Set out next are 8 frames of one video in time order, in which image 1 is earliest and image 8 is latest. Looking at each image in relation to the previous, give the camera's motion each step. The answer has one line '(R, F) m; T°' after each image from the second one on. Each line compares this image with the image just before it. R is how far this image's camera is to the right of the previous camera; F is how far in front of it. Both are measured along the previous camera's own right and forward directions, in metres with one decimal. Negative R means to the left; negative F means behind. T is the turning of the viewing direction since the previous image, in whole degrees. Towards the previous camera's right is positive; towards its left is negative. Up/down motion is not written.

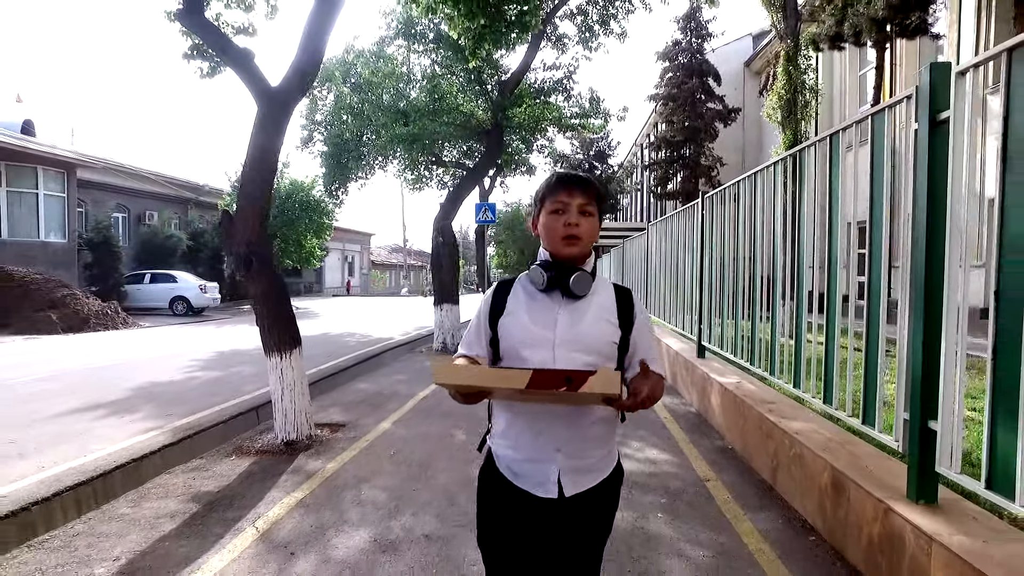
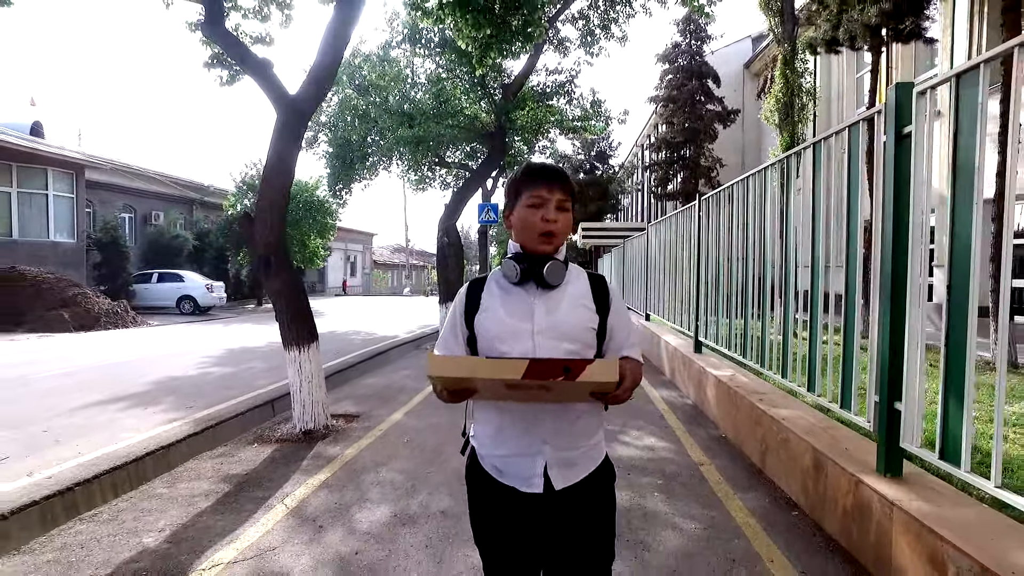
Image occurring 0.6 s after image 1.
(0.0, -0.3) m; 0°
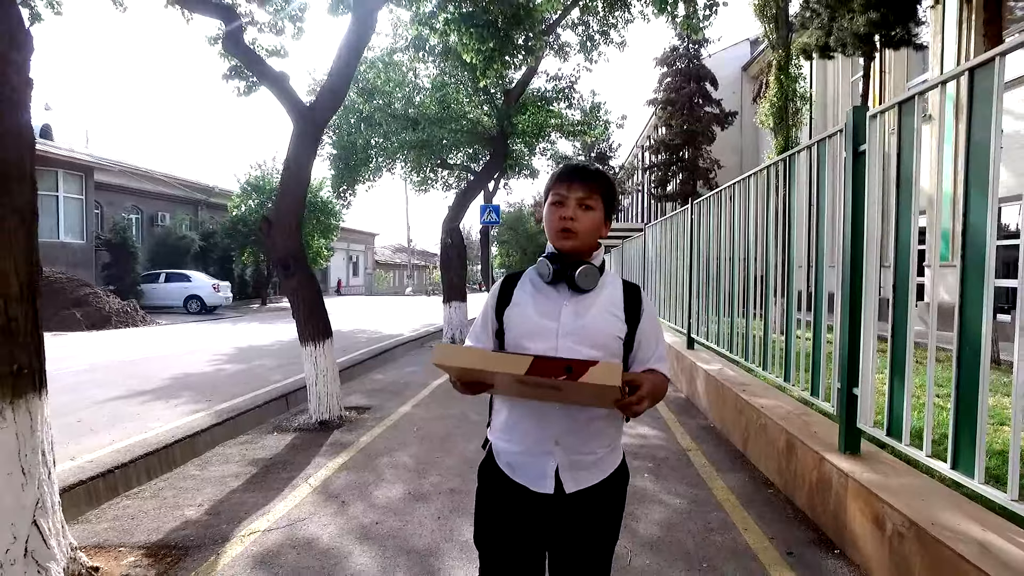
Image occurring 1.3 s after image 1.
(0.0, -0.4) m; 0°
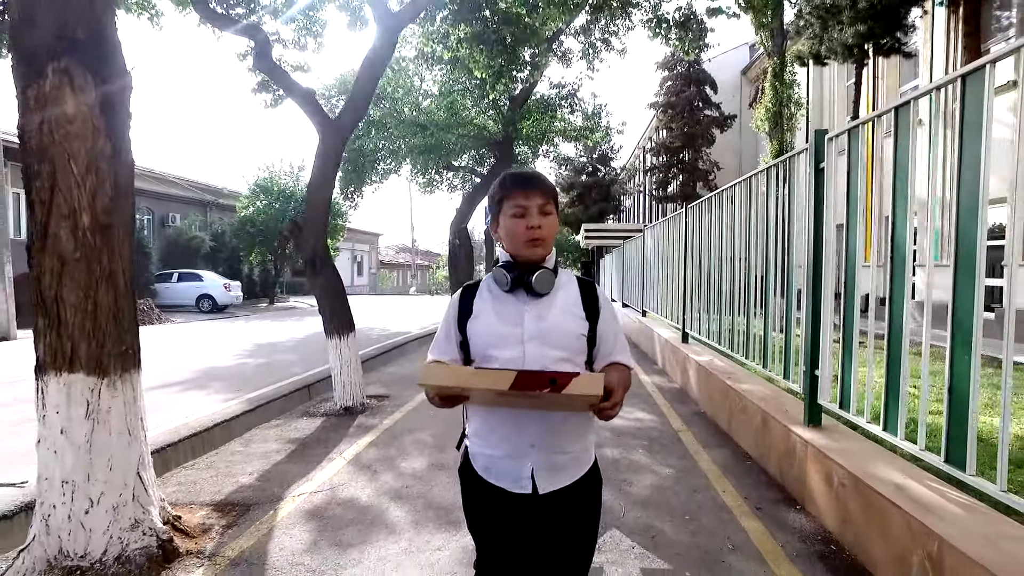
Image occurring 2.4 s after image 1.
(-0.1, -0.6) m; 0°
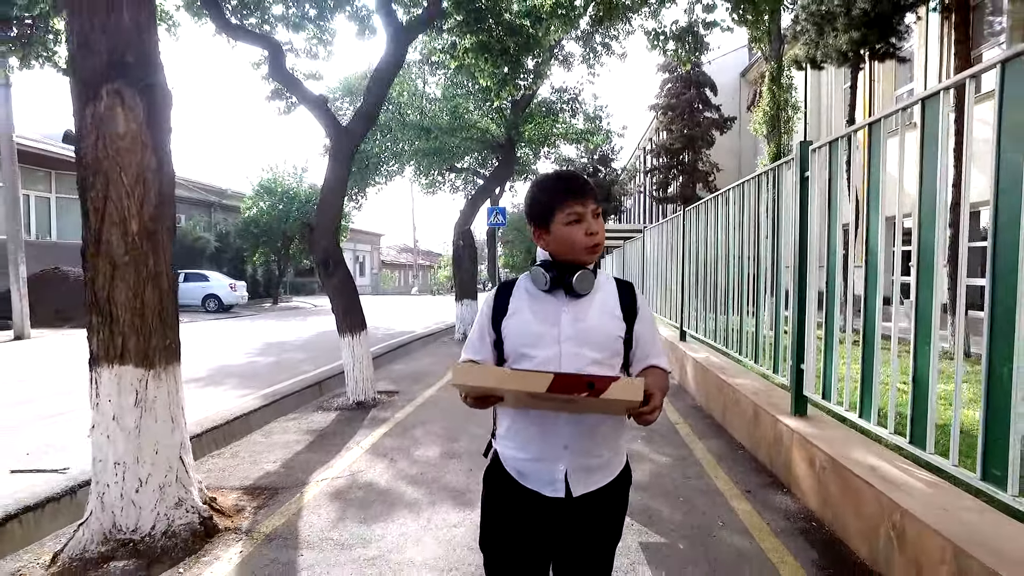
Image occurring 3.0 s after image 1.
(0.0, -0.3) m; 0°
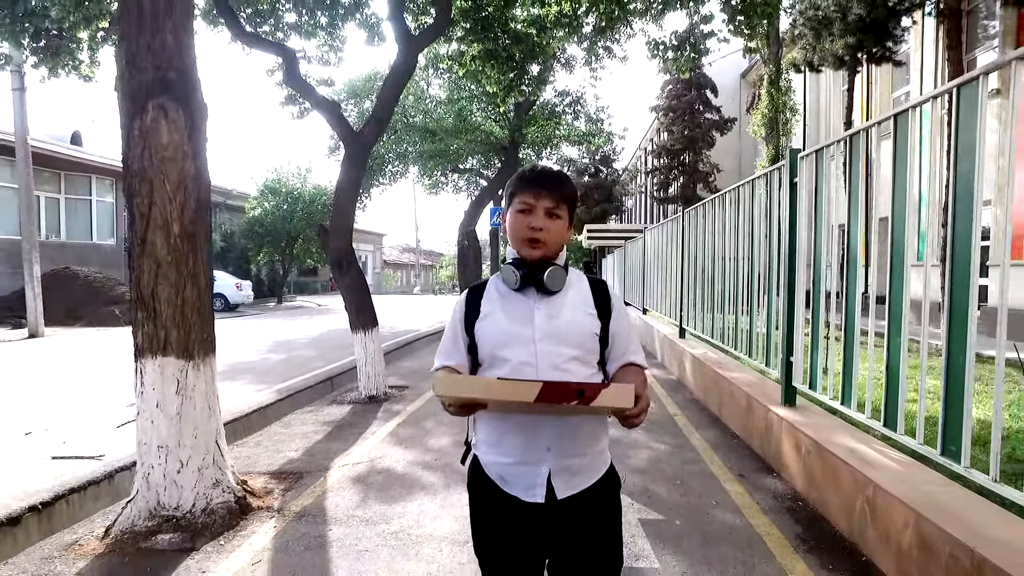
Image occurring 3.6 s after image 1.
(-0.1, -0.3) m; 0°
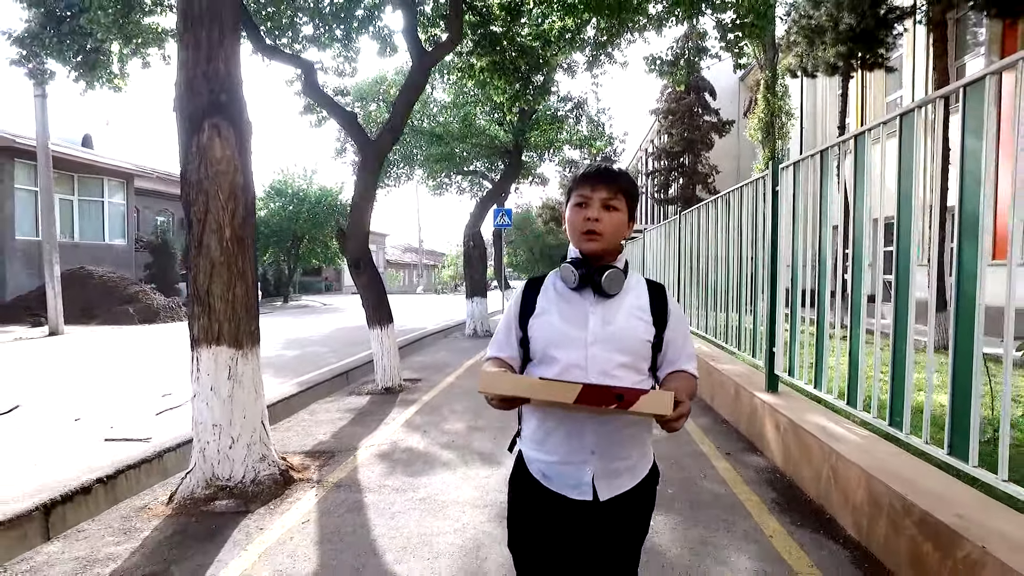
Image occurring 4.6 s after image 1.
(-0.1, -0.5) m; 0°
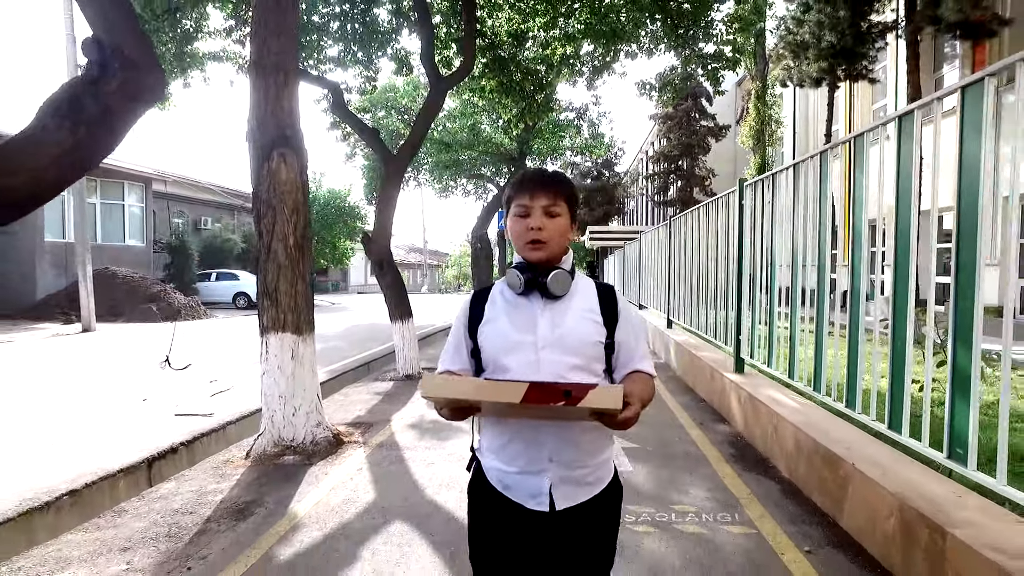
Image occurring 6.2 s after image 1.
(-0.1, -1.0) m; 0°
